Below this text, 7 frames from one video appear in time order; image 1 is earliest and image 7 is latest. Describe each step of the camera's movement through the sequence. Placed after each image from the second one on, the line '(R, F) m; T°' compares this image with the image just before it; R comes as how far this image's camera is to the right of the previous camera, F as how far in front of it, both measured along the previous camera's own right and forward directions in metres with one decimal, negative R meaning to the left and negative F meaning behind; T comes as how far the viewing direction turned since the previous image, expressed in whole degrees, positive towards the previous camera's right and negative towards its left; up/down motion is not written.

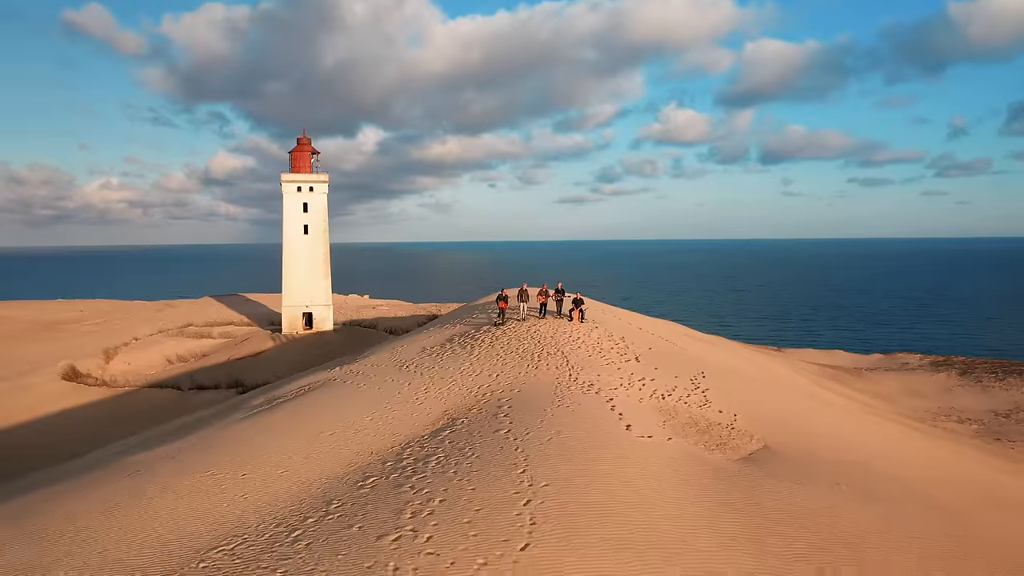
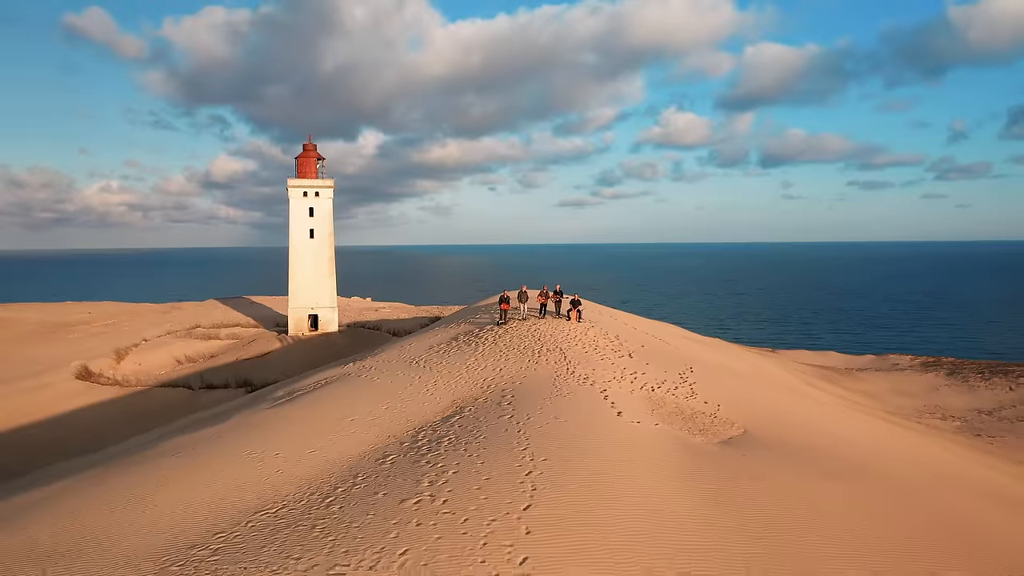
(0.0, -0.9) m; 0°
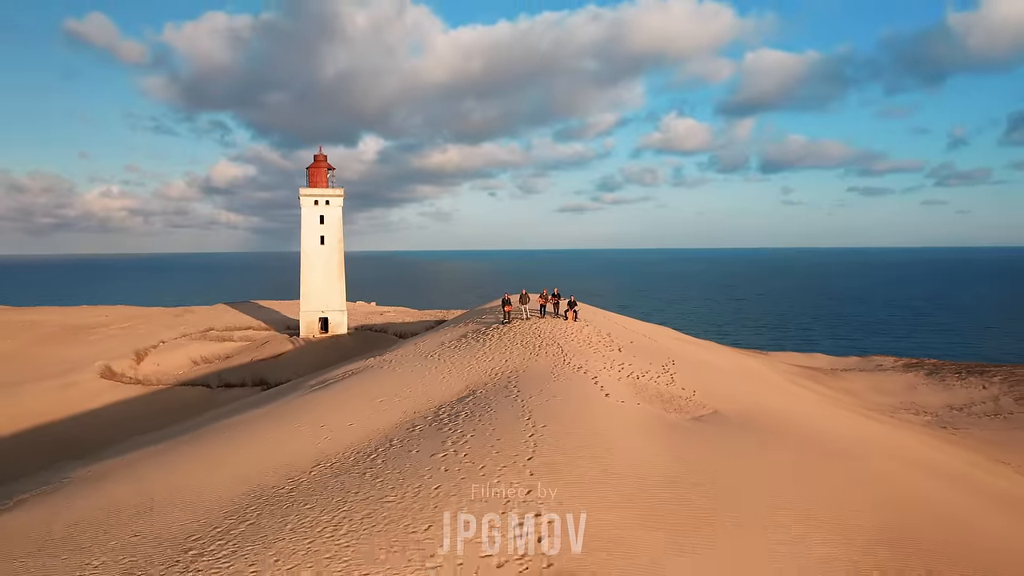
(-0.1, -1.6) m; 0°
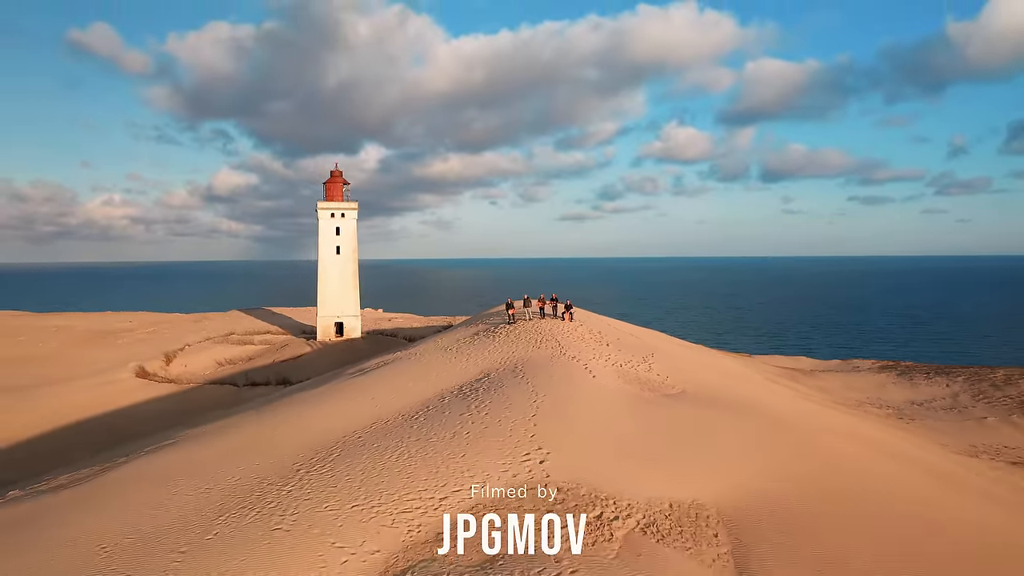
(-0.2, -2.7) m; 0°
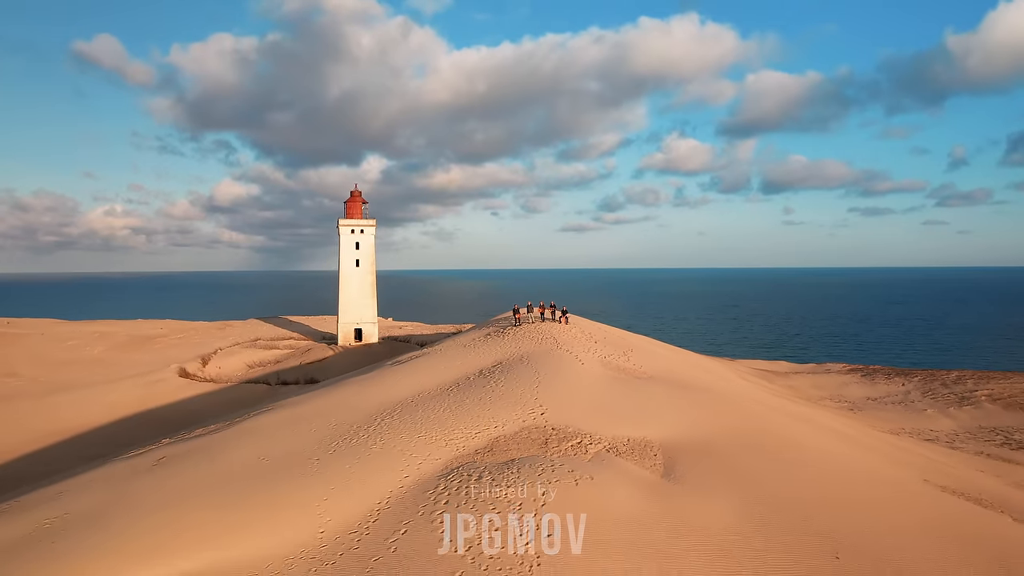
(-0.2, -3.9) m; 0°
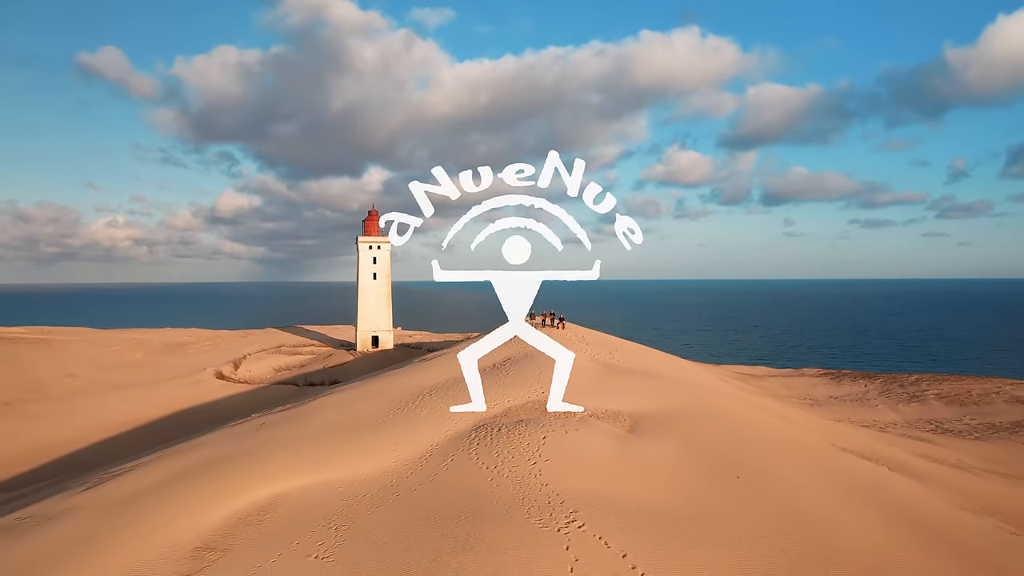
(-0.3, -4.2) m; 0°
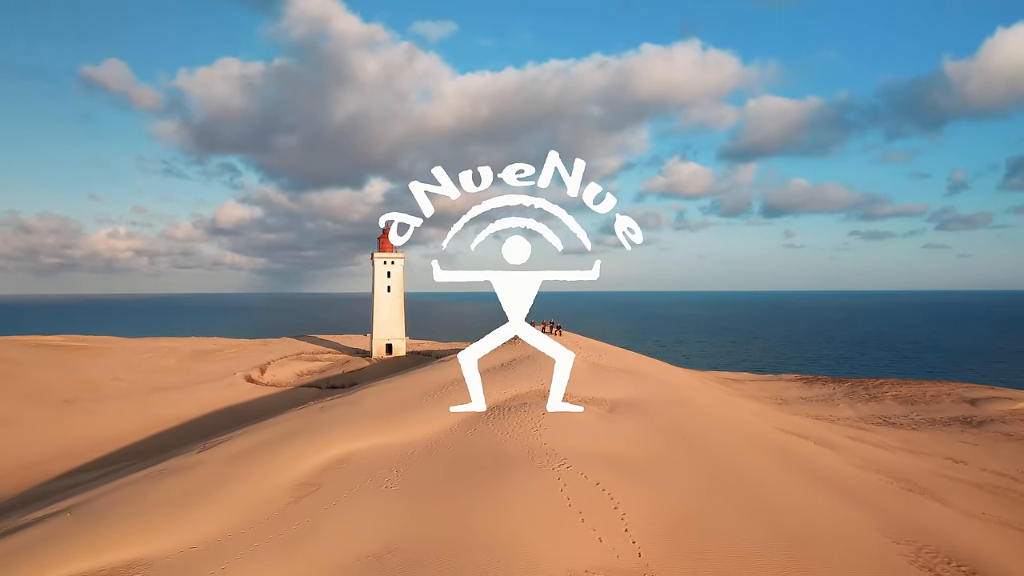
(-0.2, -4.3) m; 0°
